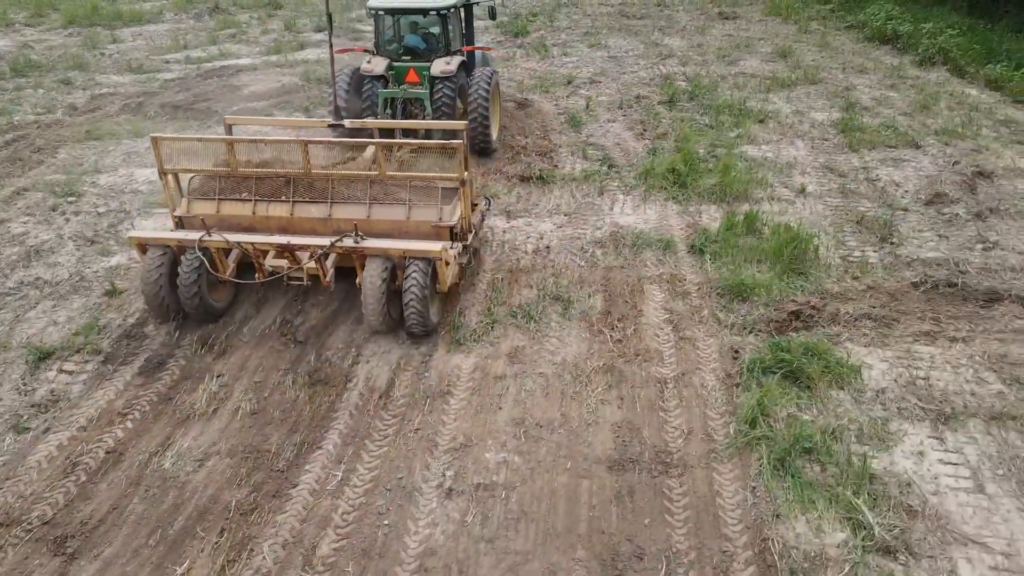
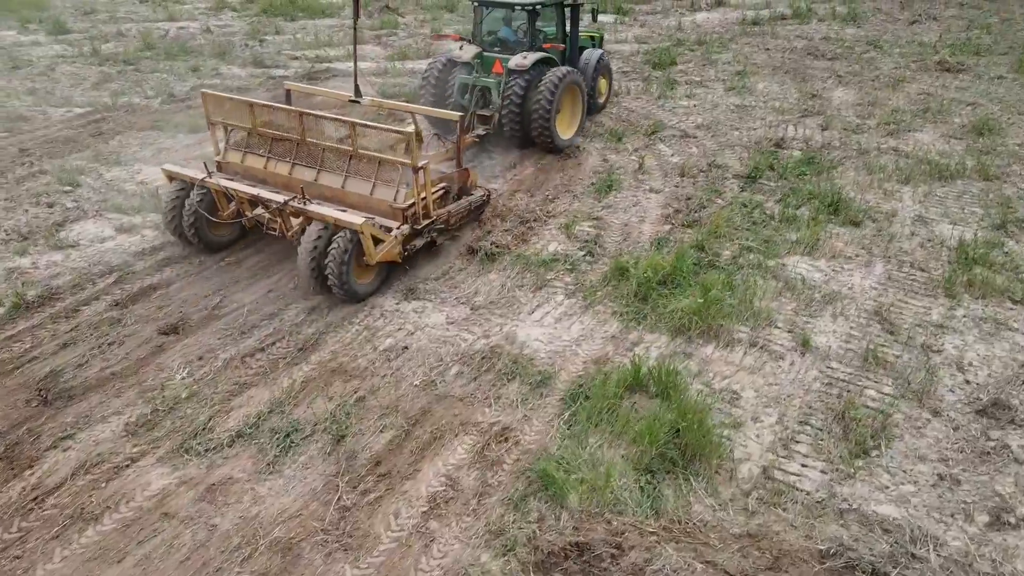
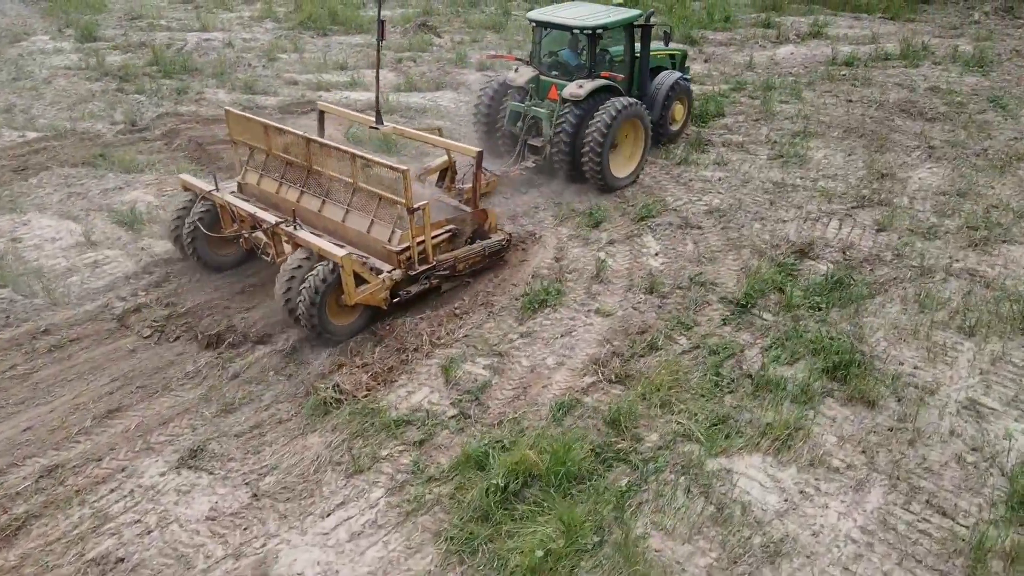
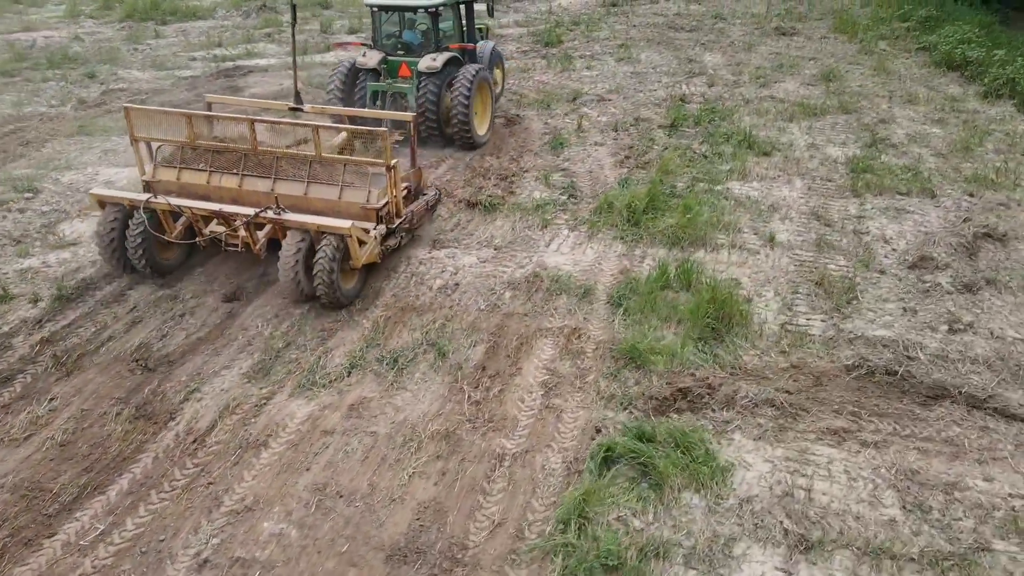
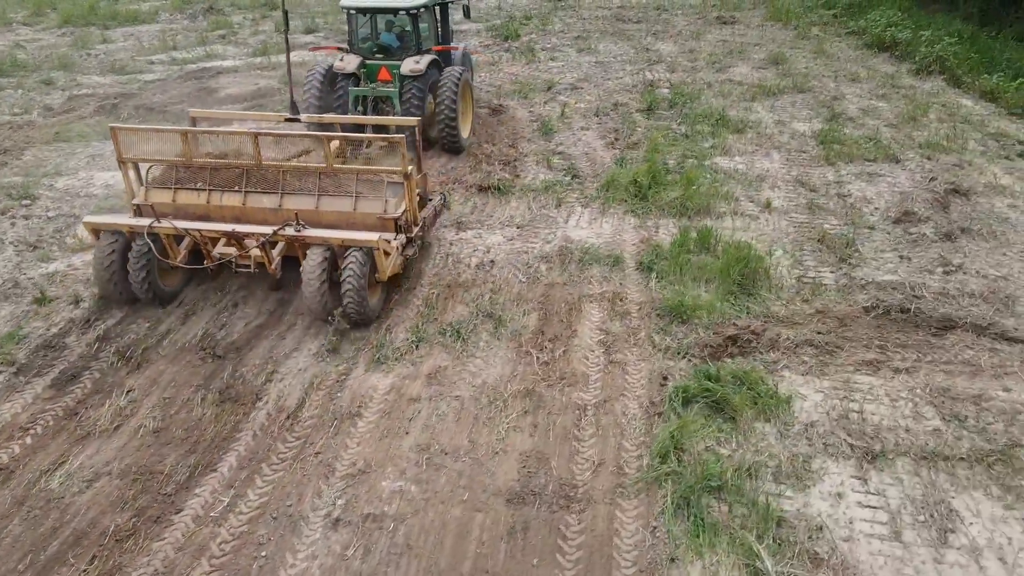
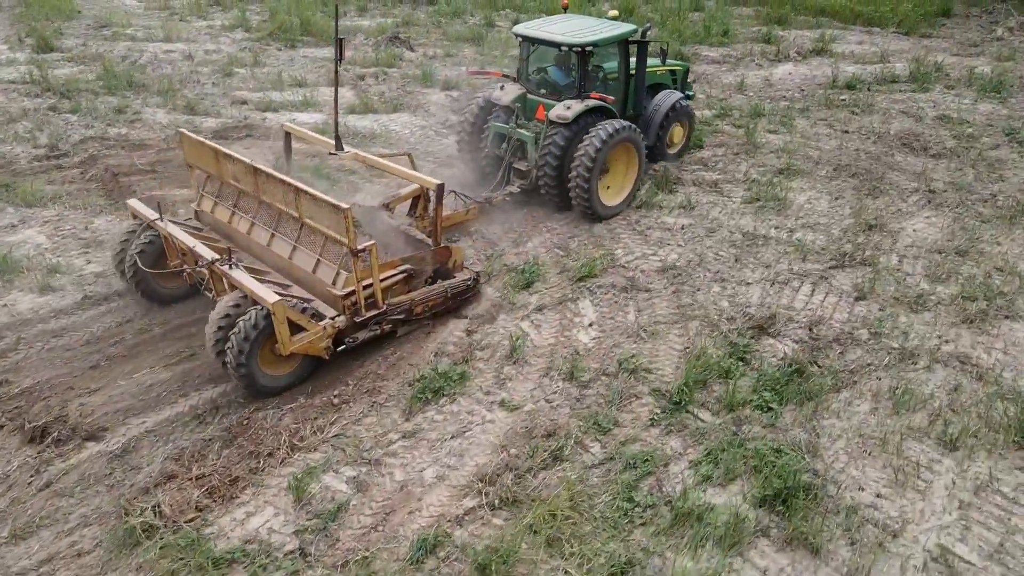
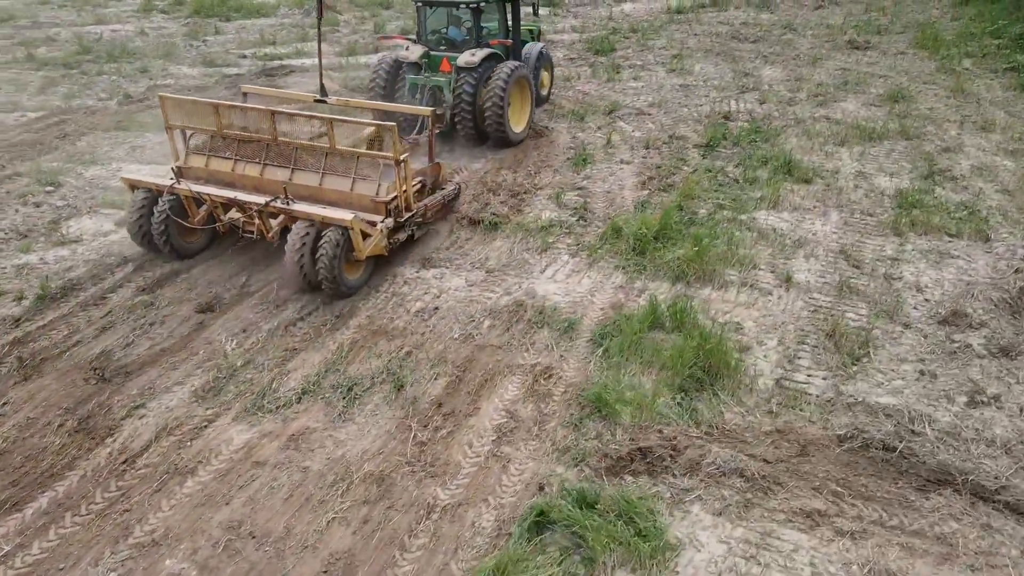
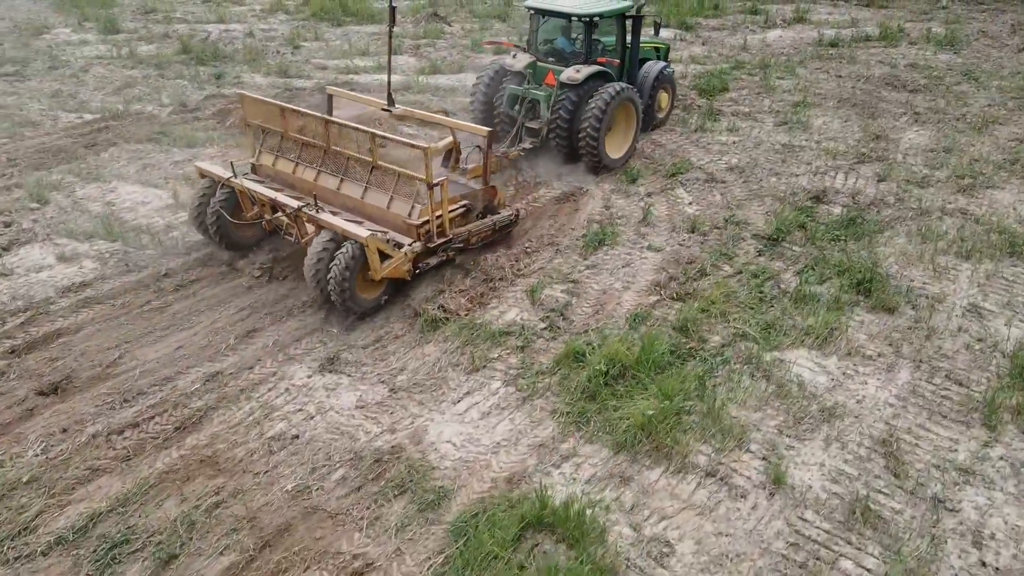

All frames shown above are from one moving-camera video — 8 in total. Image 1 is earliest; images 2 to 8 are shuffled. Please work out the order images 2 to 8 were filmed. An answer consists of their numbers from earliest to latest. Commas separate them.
5, 4, 7, 2, 8, 3, 6
